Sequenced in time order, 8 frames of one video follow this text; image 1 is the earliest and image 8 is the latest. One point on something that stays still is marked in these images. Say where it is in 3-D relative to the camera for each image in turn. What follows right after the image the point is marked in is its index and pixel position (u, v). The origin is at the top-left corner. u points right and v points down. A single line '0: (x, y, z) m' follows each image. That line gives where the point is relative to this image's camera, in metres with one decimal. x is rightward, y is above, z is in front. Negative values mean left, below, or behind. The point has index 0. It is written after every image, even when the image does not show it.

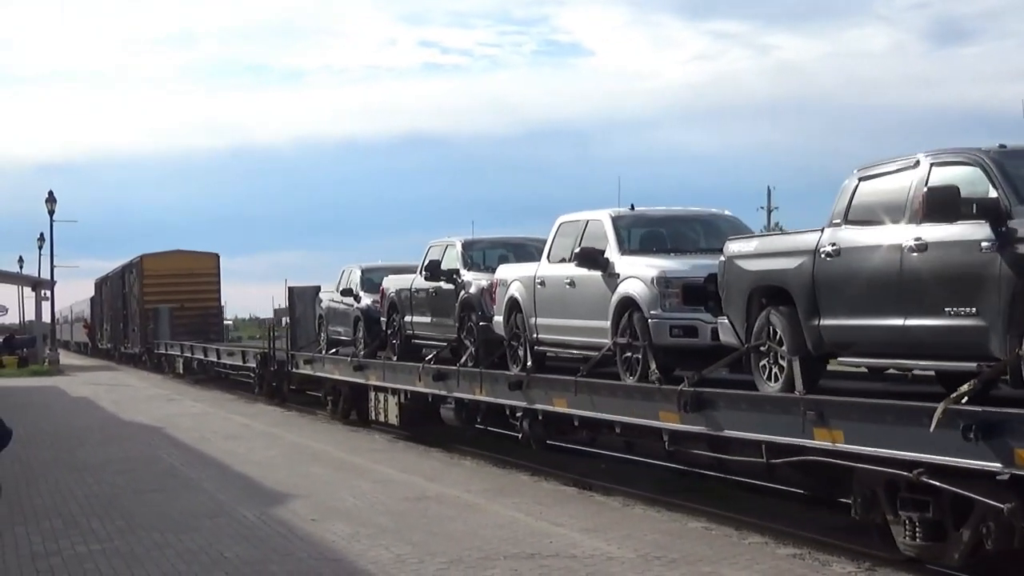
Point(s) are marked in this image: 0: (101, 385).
0: (-6.0, -1.5, +17.7) m
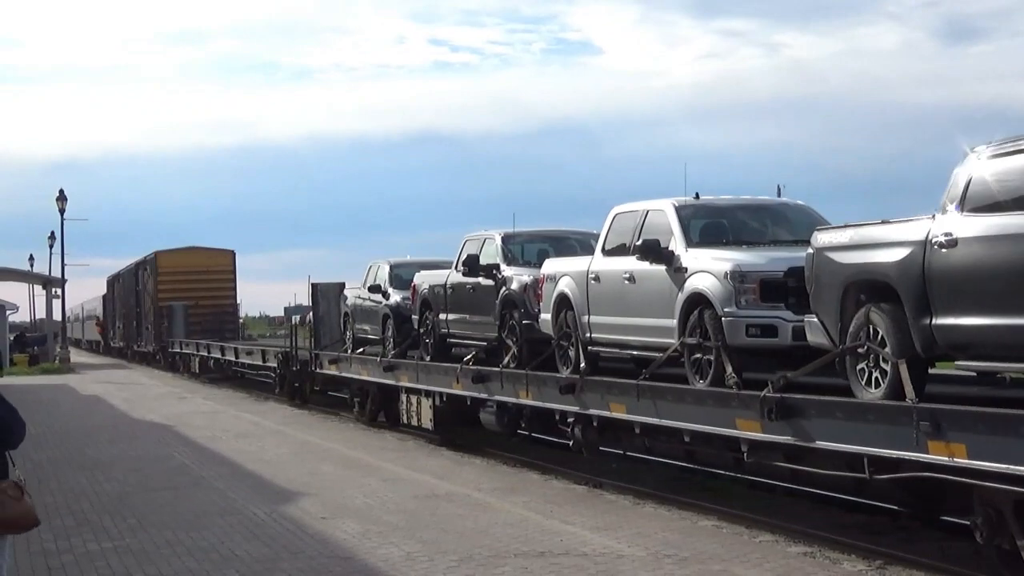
0: (-5.8, -1.5, +17.7) m
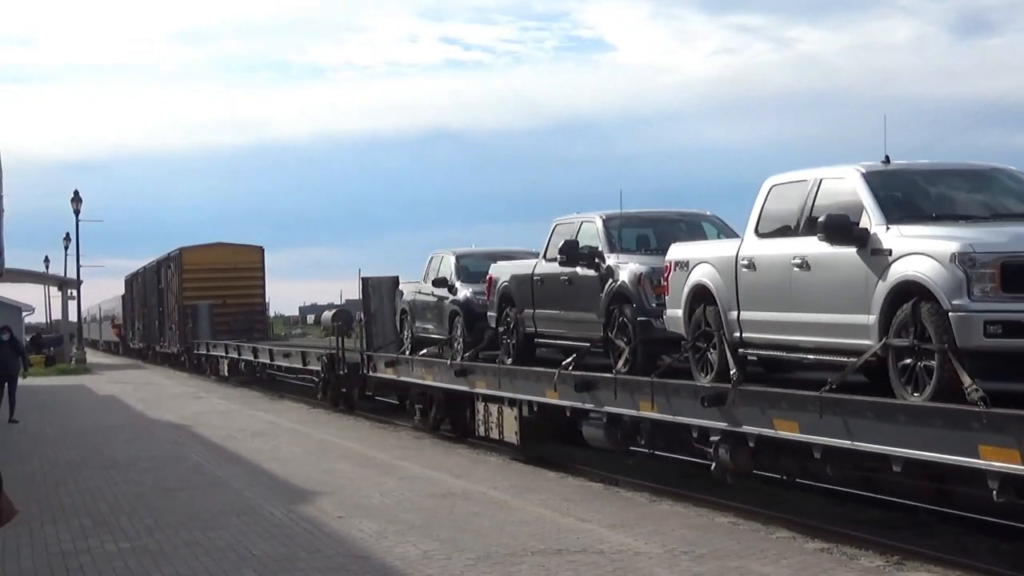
0: (-5.7, -1.5, +17.7) m
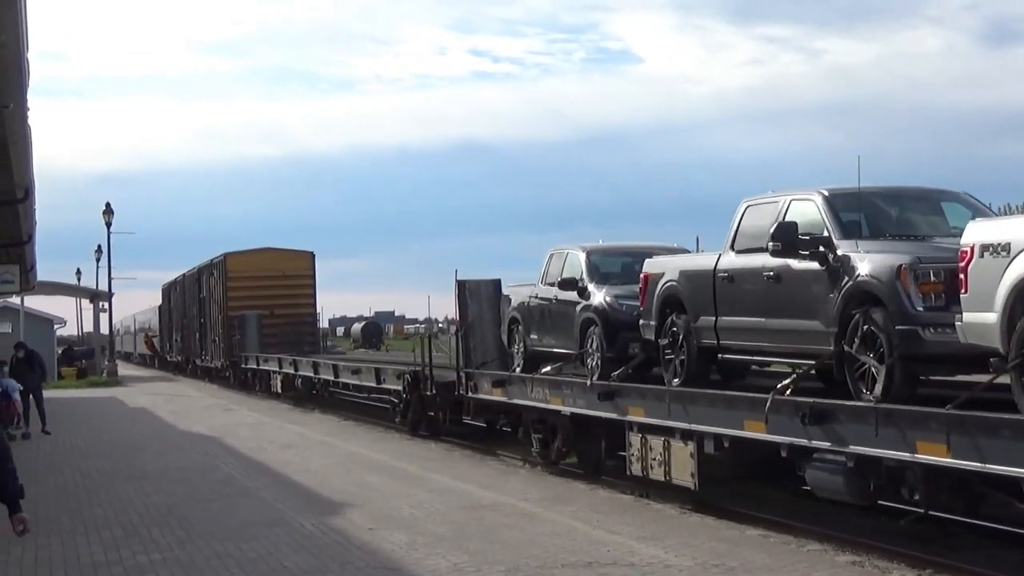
0: (-5.3, -1.6, +17.7) m
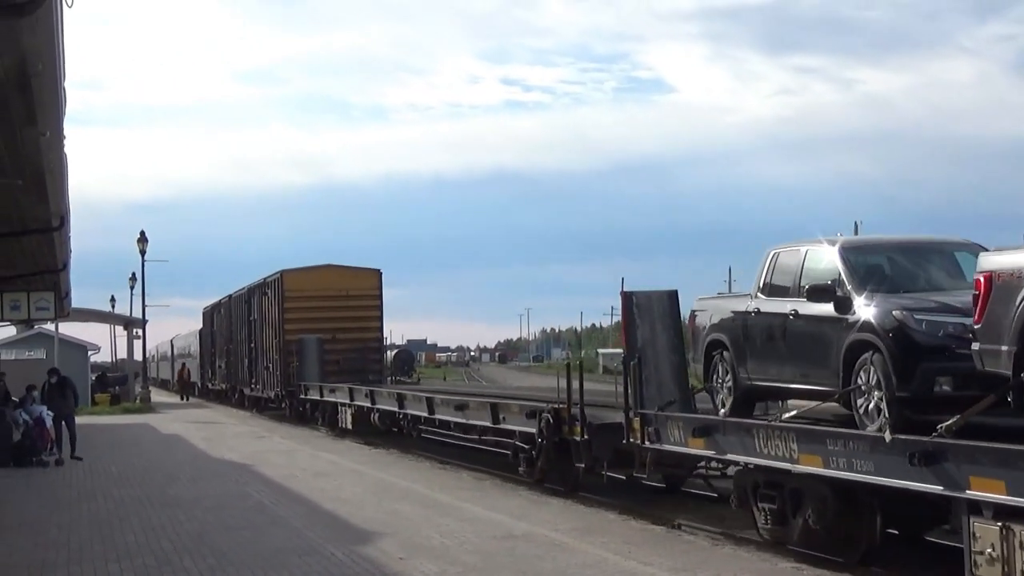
0: (-4.9, -2.1, +17.8) m
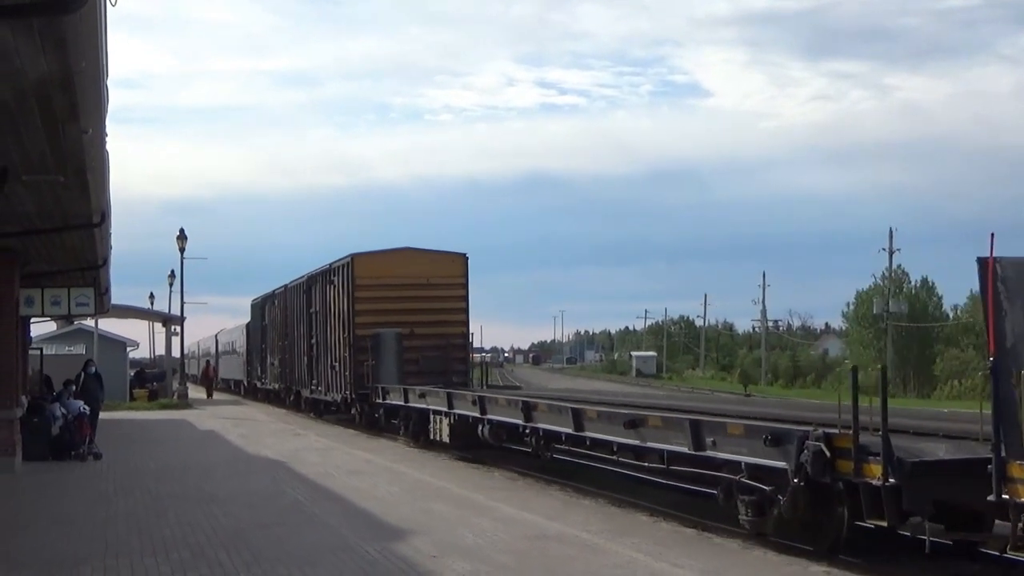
0: (-4.5, -2.0, +17.9) m
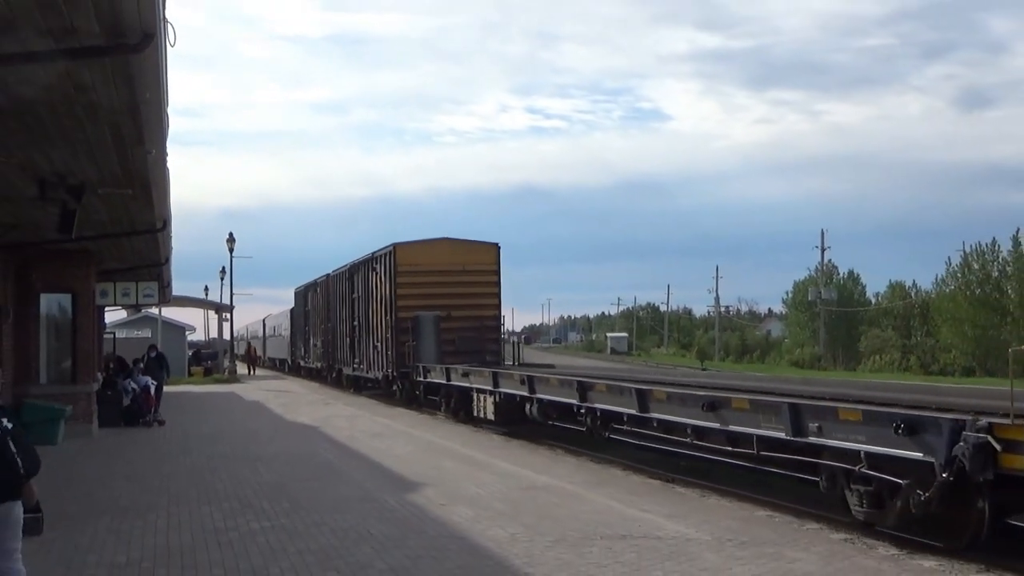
0: (-4.4, -1.9, +20.6) m
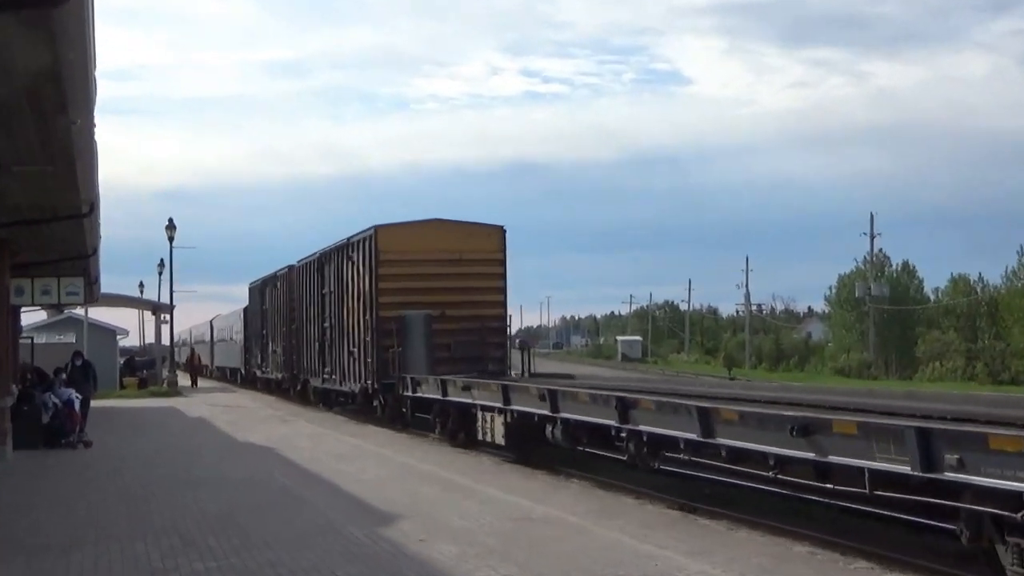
0: (-4.7, -1.9, +18.0) m
